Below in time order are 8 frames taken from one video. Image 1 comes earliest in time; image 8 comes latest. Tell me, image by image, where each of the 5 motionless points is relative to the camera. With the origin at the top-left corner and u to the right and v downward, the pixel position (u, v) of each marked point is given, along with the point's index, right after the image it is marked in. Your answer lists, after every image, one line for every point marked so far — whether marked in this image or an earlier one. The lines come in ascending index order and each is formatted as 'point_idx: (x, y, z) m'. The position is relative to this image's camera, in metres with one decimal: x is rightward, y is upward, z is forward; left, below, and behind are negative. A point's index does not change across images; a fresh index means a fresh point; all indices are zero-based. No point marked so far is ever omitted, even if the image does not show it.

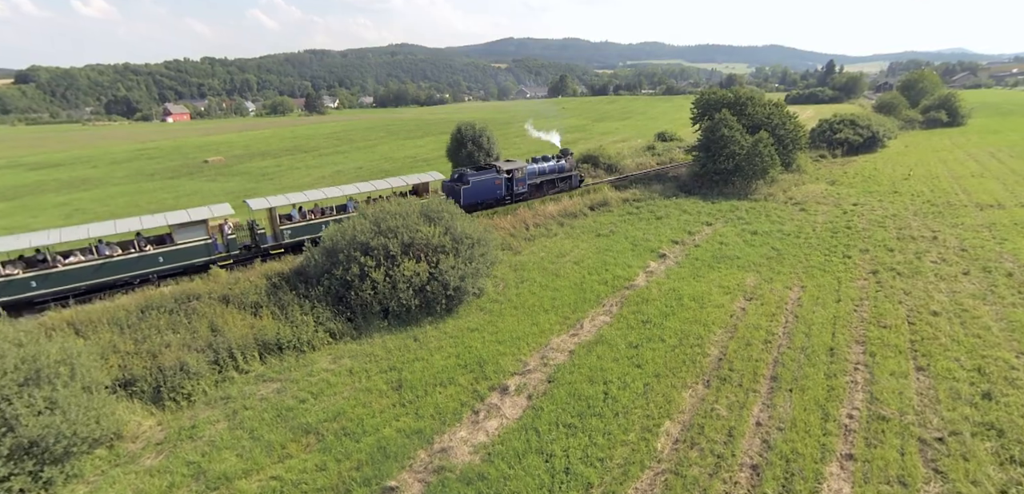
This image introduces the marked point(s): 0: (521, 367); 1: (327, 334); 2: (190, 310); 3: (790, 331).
0: (+0.3, -4.2, +17.5) m
1: (-6.9, -3.3, +19.0) m
2: (-12.4, -2.4, +19.5) m
3: (+10.8, -3.3, +19.8) m
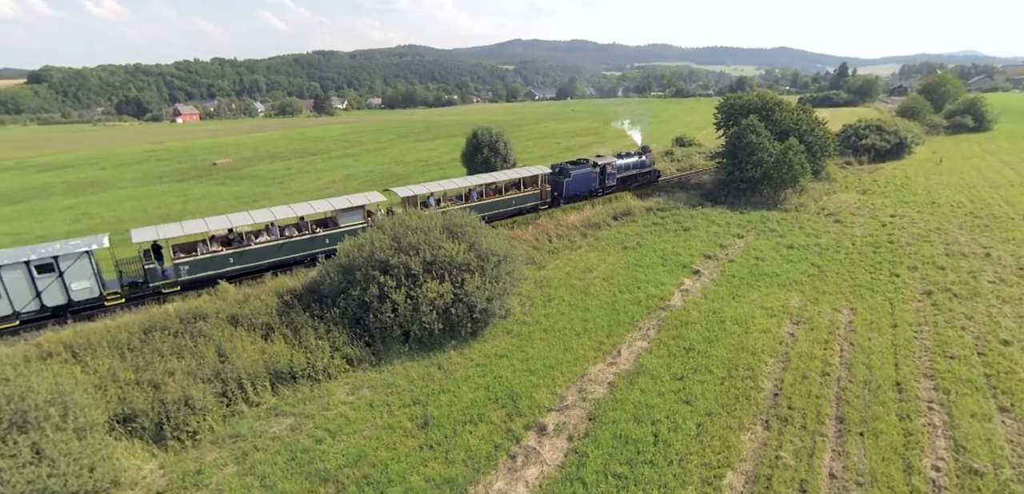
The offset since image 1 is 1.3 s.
0: (+1.4, -4.9, +16.0) m
1: (-5.8, -3.9, +17.5) m
2: (-11.3, -3.0, +18.1) m
3: (+12.0, -4.1, +18.1) m
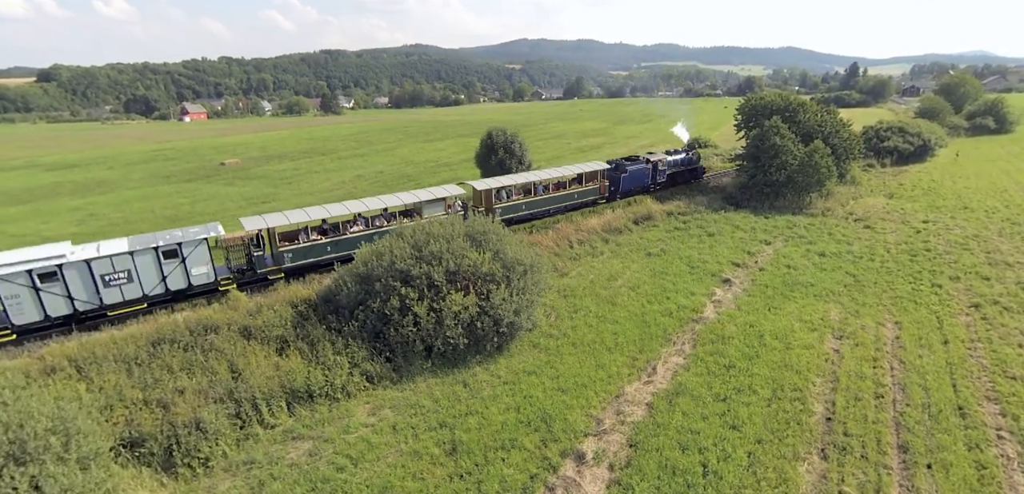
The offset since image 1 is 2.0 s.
0: (+2.4, -5.2, +14.9) m
1: (-4.8, -4.2, +16.4) m
2: (-10.3, -3.3, +17.1) m
3: (+12.9, -4.5, +16.9) m
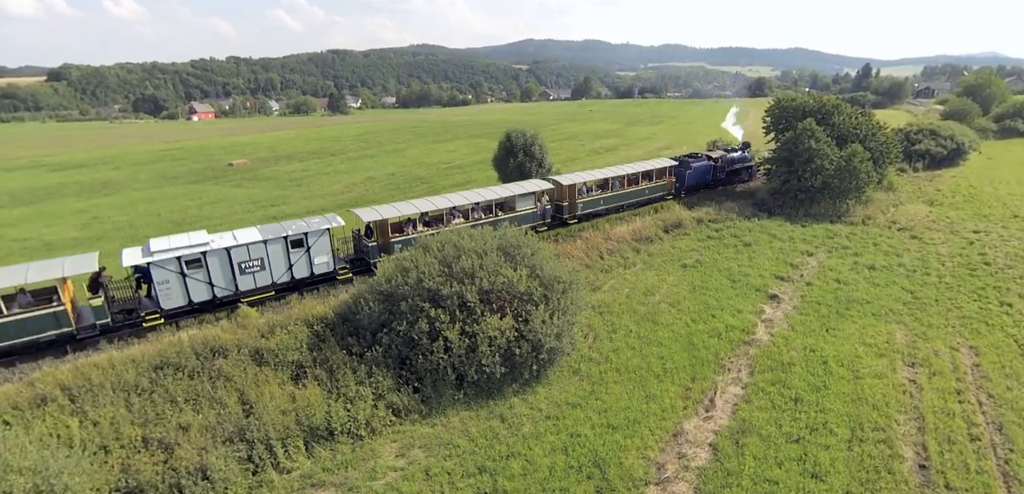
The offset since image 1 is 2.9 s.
0: (+3.6, -5.8, +13.0) m
1: (-3.5, -4.7, +14.7) m
2: (-9.0, -3.8, +15.4) m
3: (+14.2, -5.1, +14.9) m
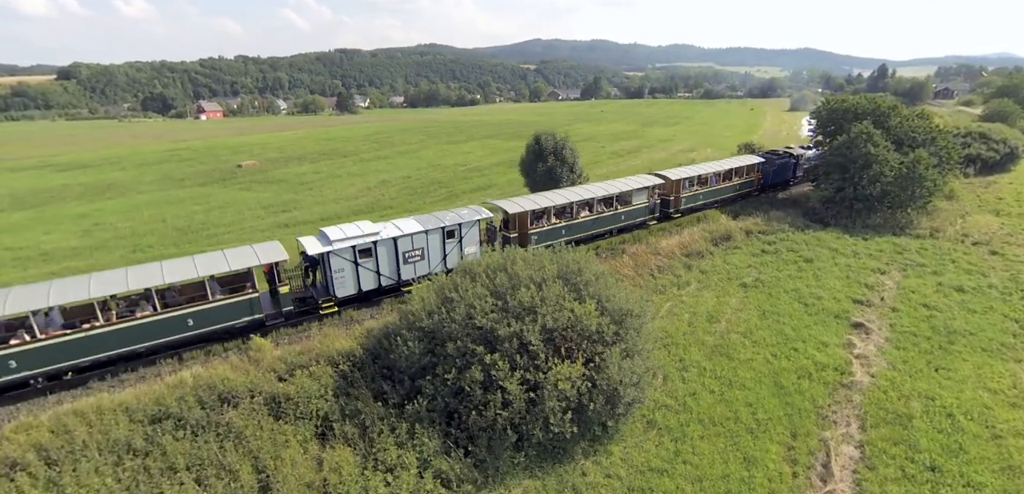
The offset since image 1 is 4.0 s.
0: (+5.4, -6.6, +10.2) m
1: (-1.7, -5.5, +11.9) m
2: (-7.2, -4.5, +12.7) m
3: (+16.0, -6.0, +11.9) m
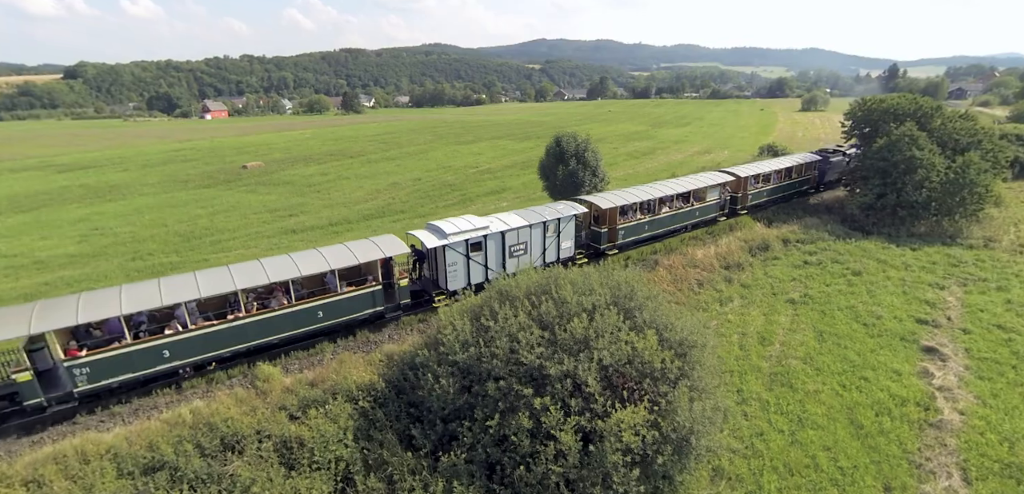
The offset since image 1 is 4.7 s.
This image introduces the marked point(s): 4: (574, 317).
0: (+6.5, -7.2, +8.2) m
1: (-0.6, -6.0, +10.0) m
2: (-6.1, -5.0, +10.8) m
3: (+17.1, -6.6, +9.9) m
4: (+1.5, -1.6, +12.3) m
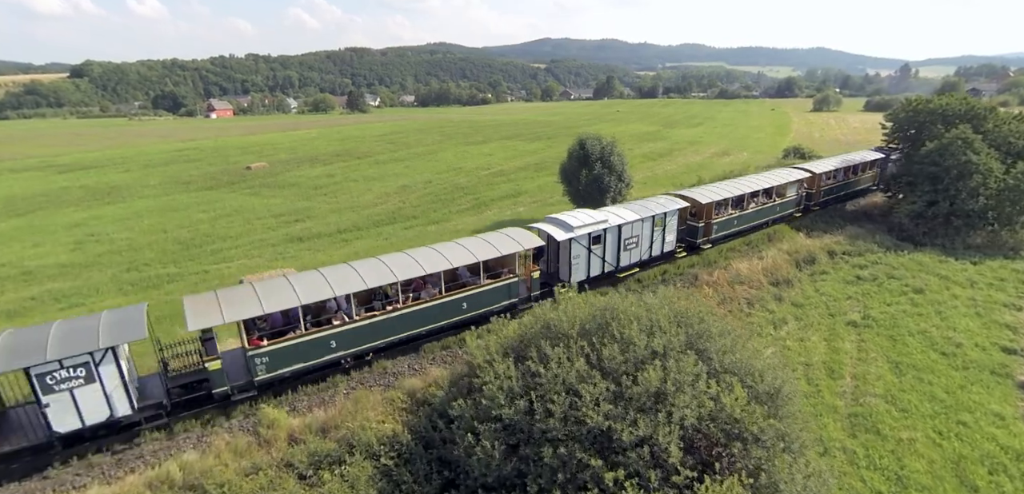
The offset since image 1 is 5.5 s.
0: (+7.6, -7.8, +5.9) m
1: (+0.5, -6.7, +7.7) m
2: (-4.9, -5.7, +8.6) m
3: (+18.2, -7.3, +7.5) m
4: (+2.6, -2.3, +10.1) m
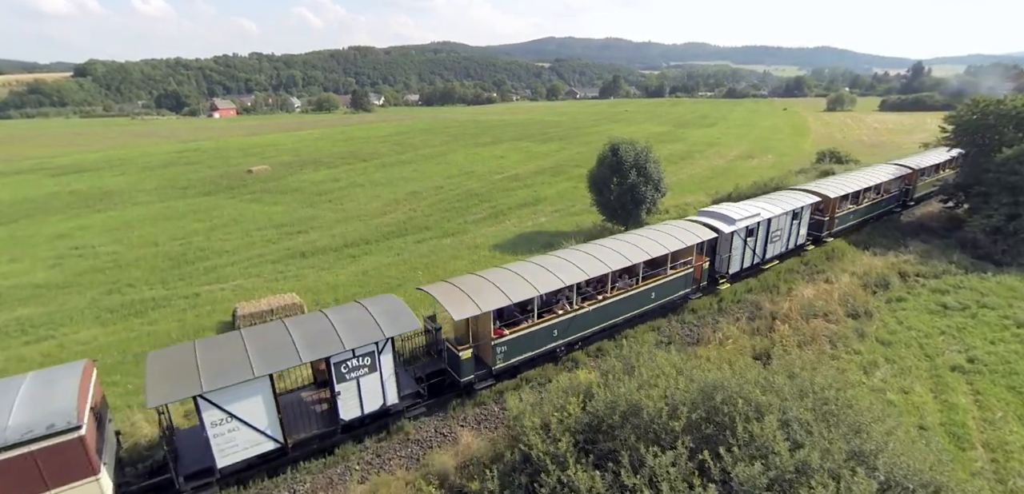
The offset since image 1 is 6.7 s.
0: (+8.9, -8.9, +2.6) m
1: (+1.8, -7.7, +4.5) m
2: (-3.6, -6.7, +5.4) m
3: (+19.6, -8.3, +4.2) m
4: (+4.0, -3.3, +6.8) m
